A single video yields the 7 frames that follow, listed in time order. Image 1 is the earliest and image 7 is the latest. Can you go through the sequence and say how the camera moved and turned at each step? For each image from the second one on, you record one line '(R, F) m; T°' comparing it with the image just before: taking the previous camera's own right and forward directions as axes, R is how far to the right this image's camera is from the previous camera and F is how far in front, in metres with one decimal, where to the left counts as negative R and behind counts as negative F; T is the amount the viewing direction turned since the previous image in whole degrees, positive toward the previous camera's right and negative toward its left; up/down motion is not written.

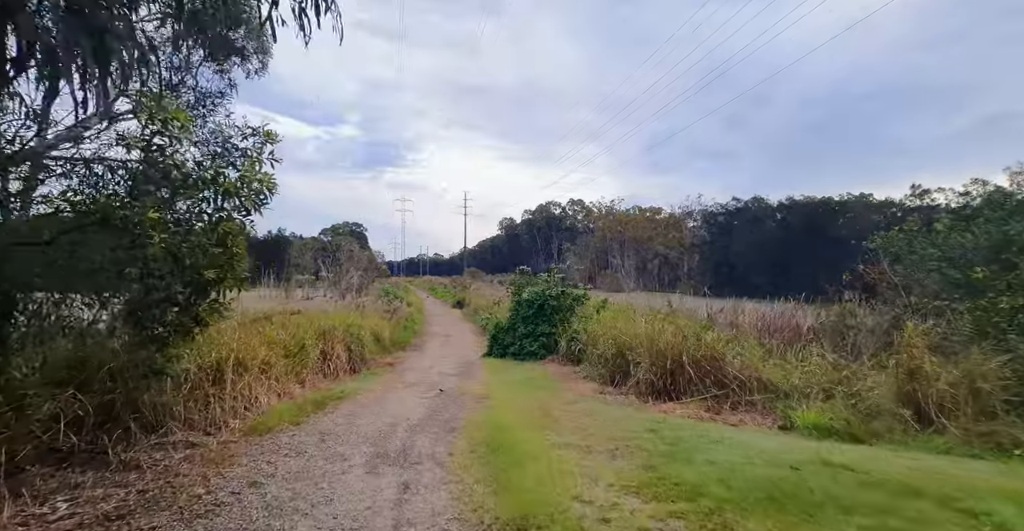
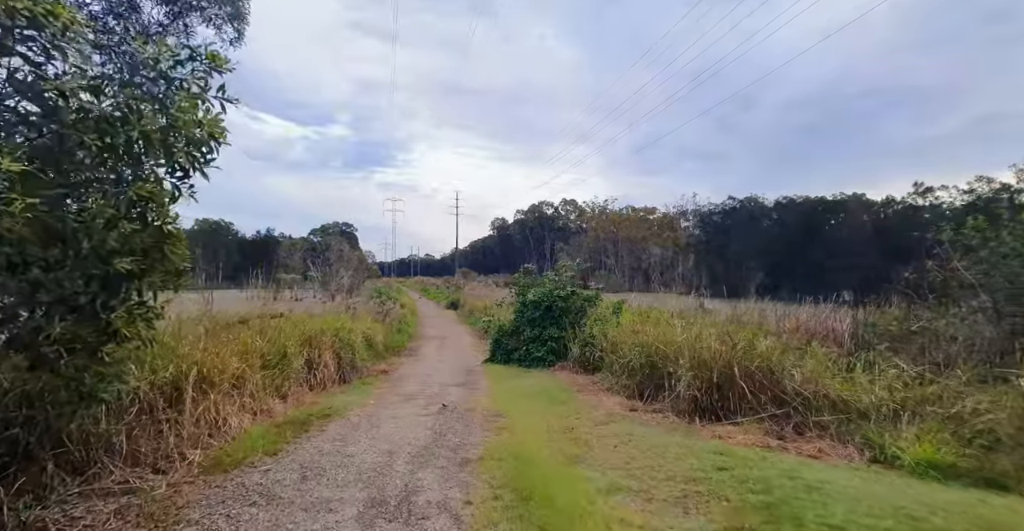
(-0.4, +1.3) m; +1°
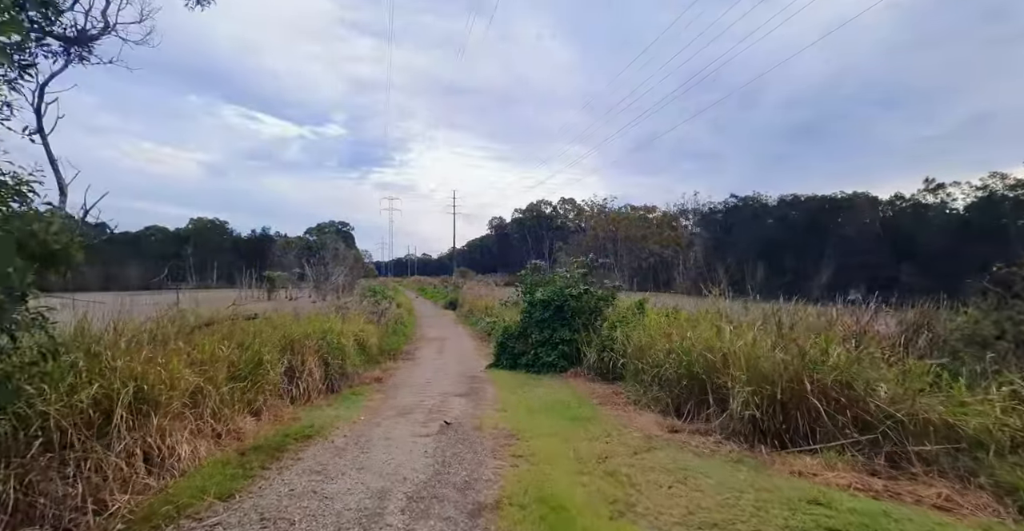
(-0.2, +1.3) m; 0°
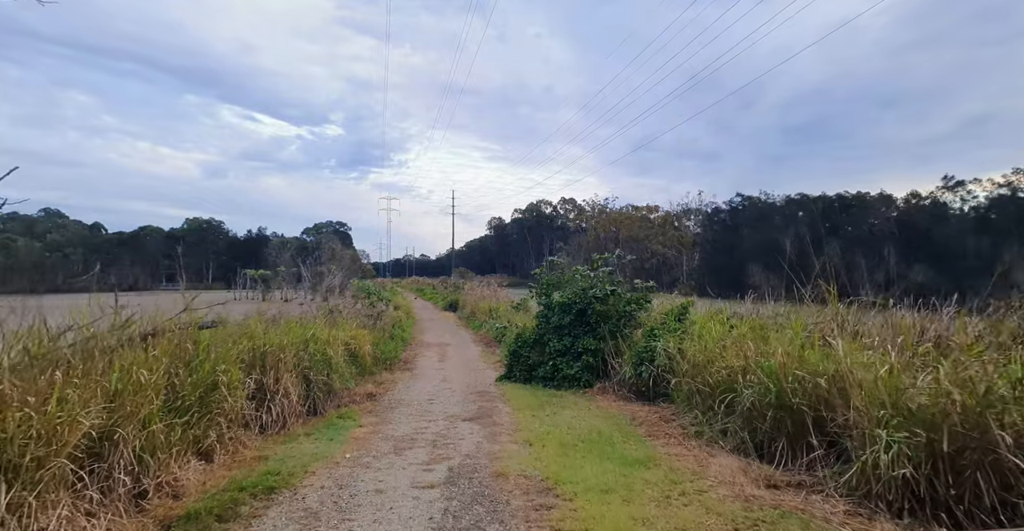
(-0.4, +1.8) m; 0°
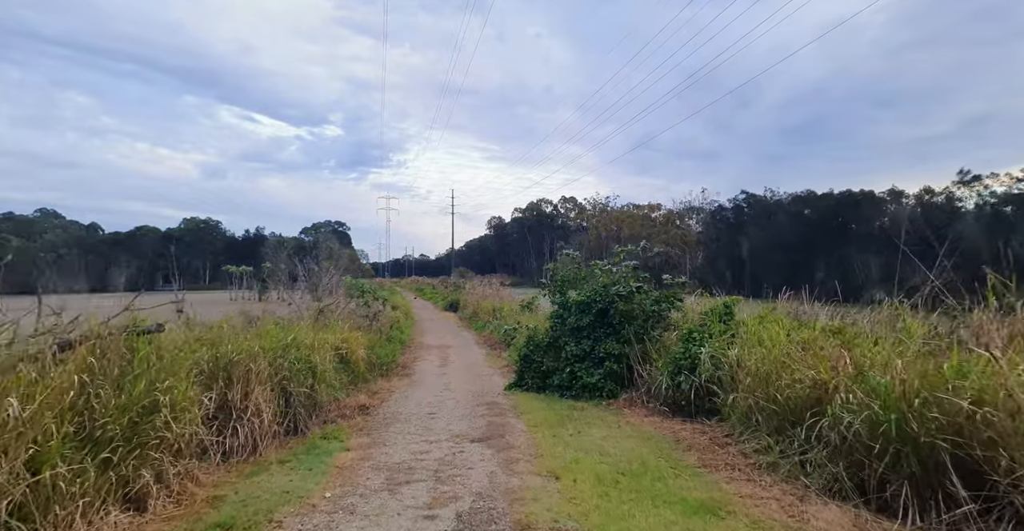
(-0.2, +1.3) m; 0°
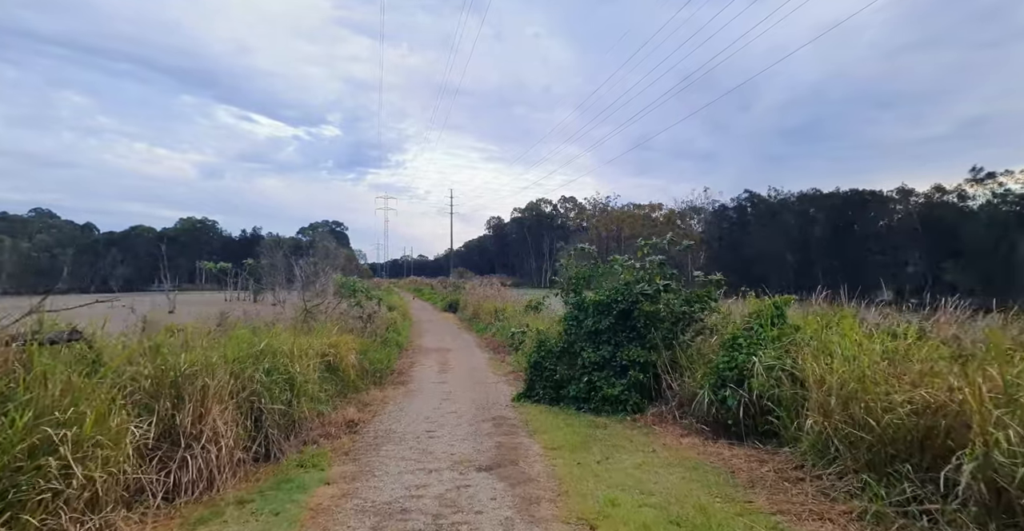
(-0.2, +1.2) m; 0°
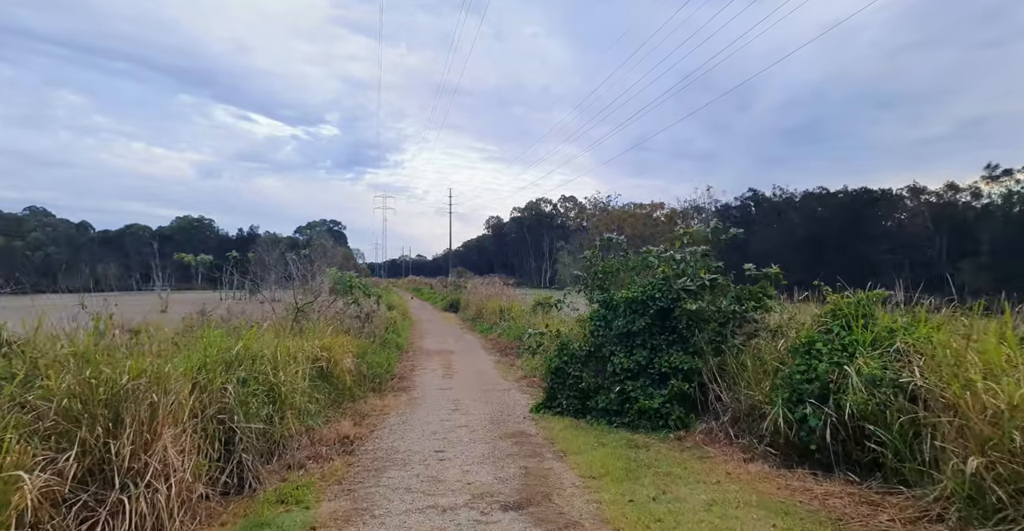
(-0.3, +1.2) m; 0°
